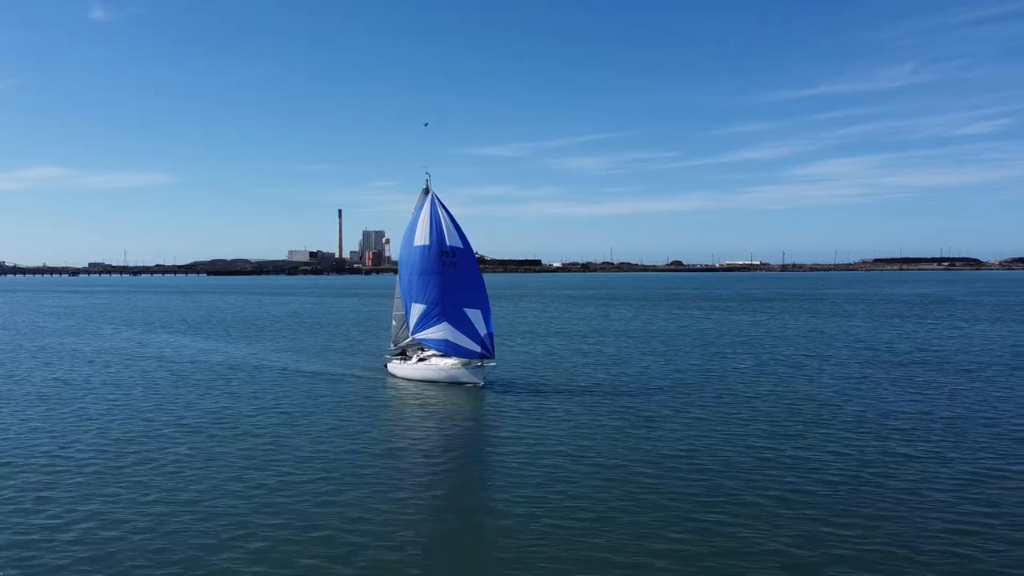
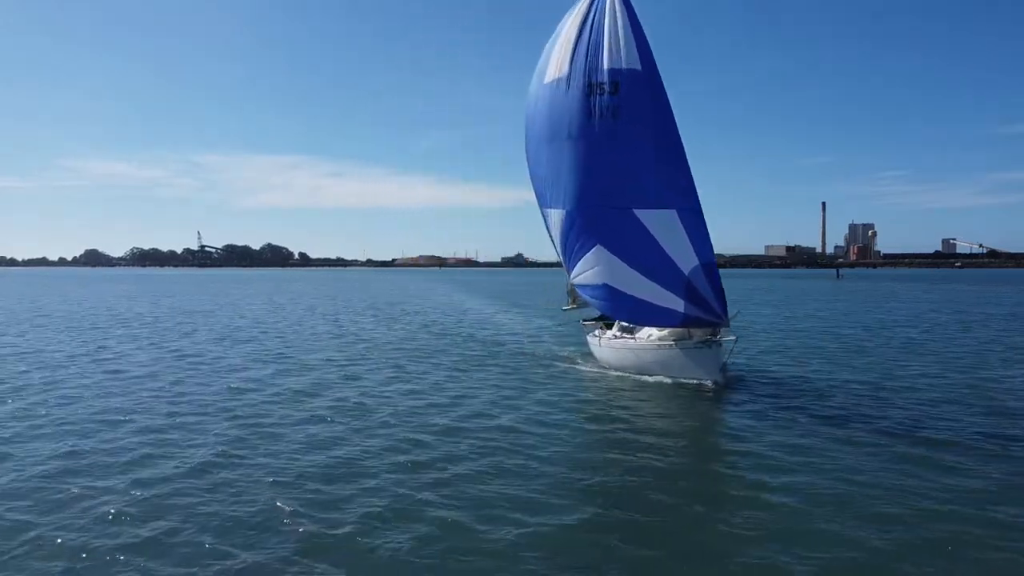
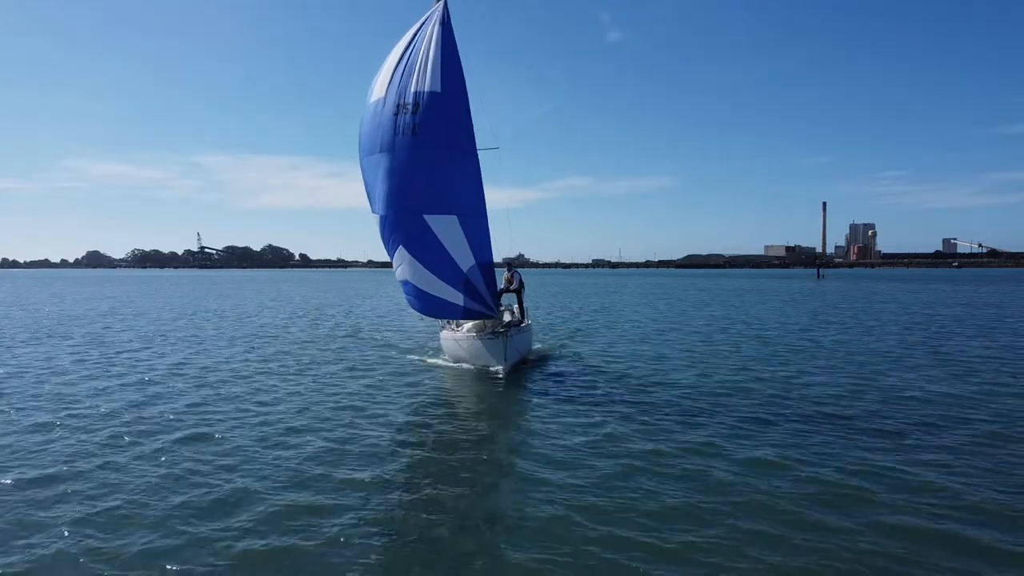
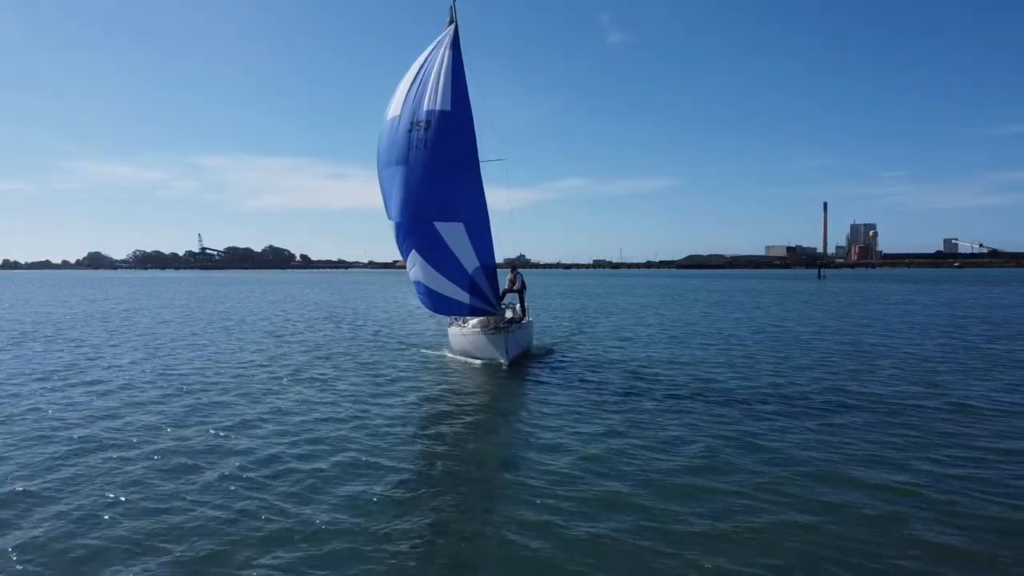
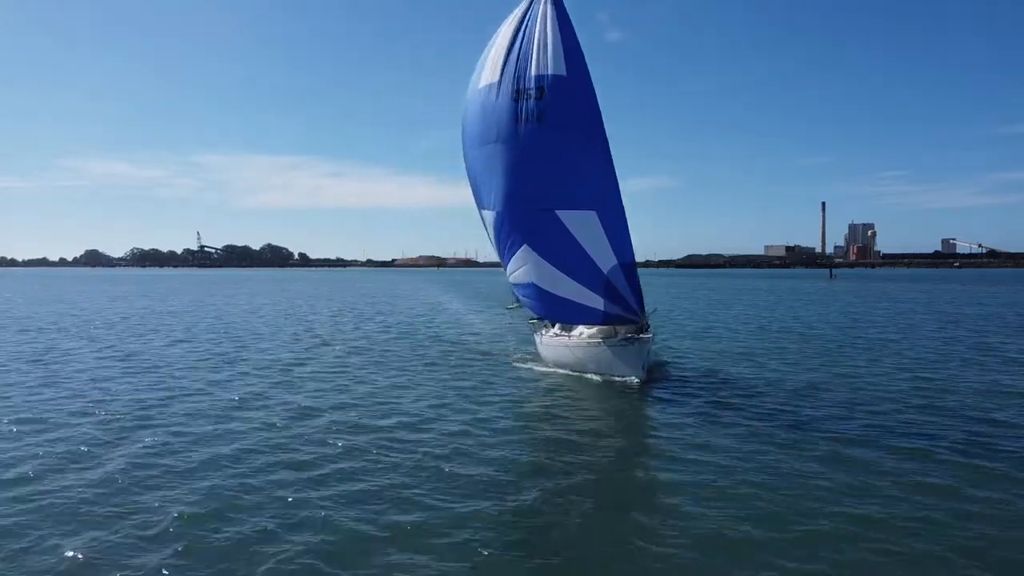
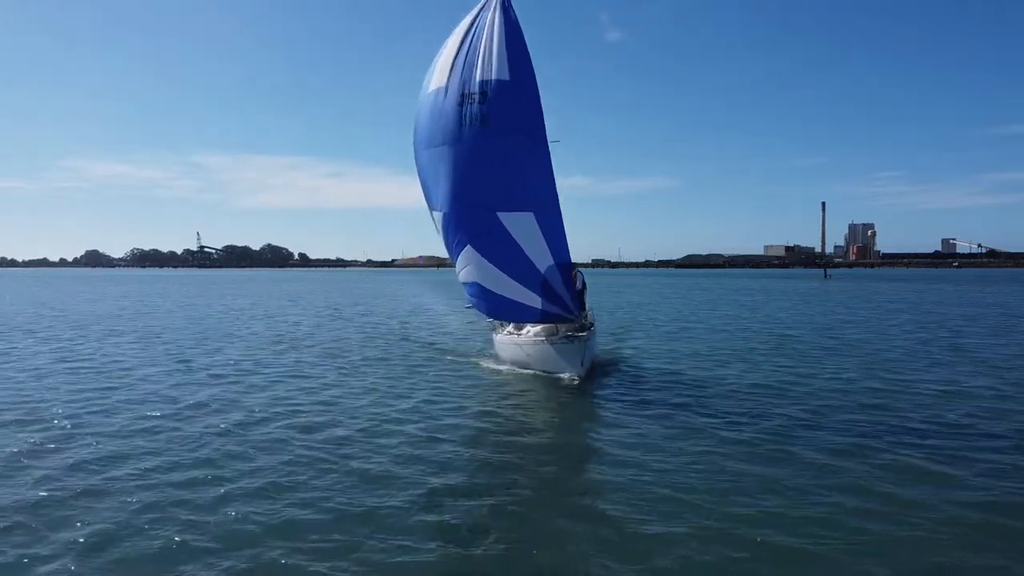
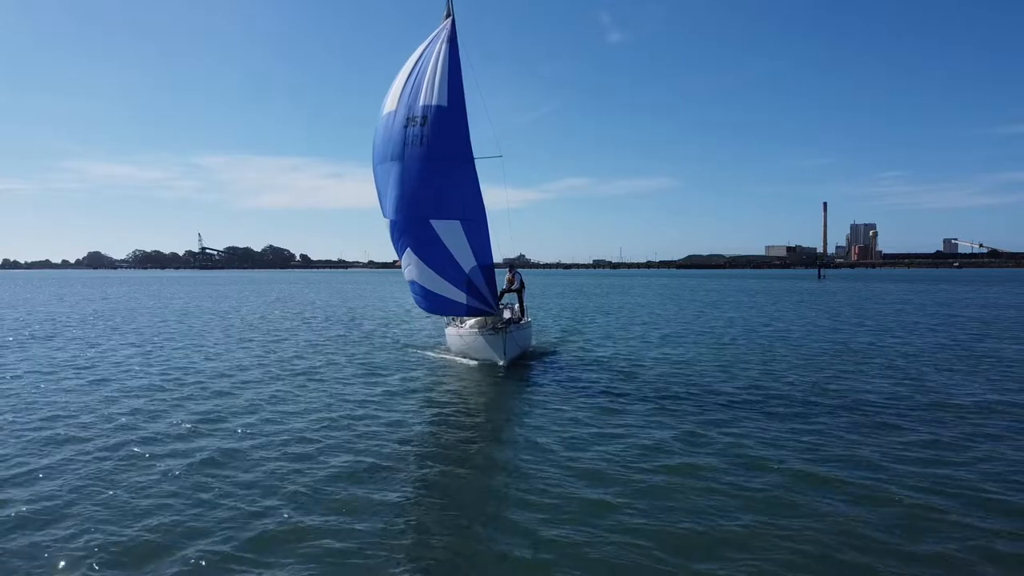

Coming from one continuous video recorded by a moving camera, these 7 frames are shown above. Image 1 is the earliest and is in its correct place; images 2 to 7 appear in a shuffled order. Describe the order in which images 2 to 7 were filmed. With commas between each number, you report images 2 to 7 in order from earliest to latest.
4, 7, 3, 6, 5, 2
